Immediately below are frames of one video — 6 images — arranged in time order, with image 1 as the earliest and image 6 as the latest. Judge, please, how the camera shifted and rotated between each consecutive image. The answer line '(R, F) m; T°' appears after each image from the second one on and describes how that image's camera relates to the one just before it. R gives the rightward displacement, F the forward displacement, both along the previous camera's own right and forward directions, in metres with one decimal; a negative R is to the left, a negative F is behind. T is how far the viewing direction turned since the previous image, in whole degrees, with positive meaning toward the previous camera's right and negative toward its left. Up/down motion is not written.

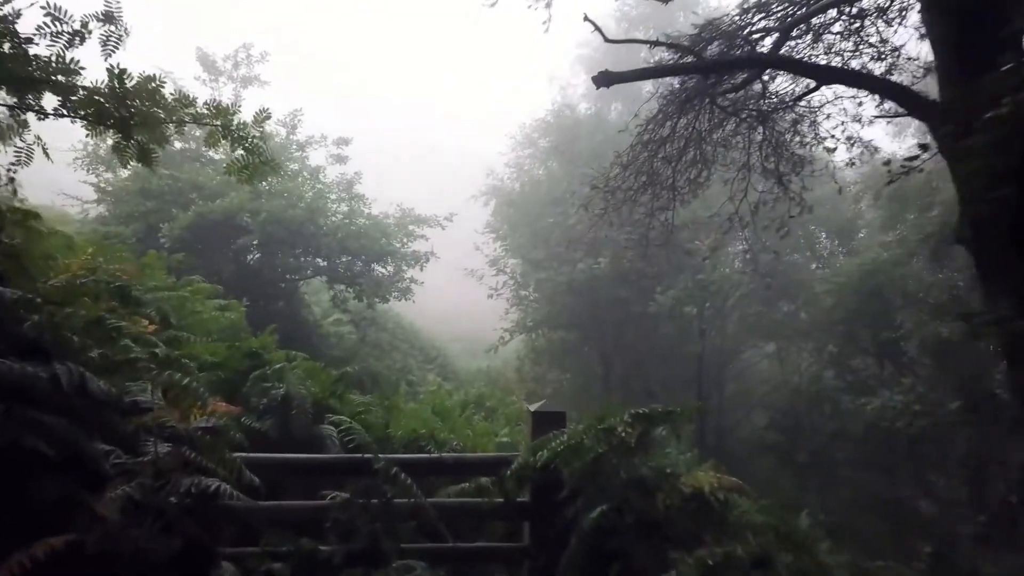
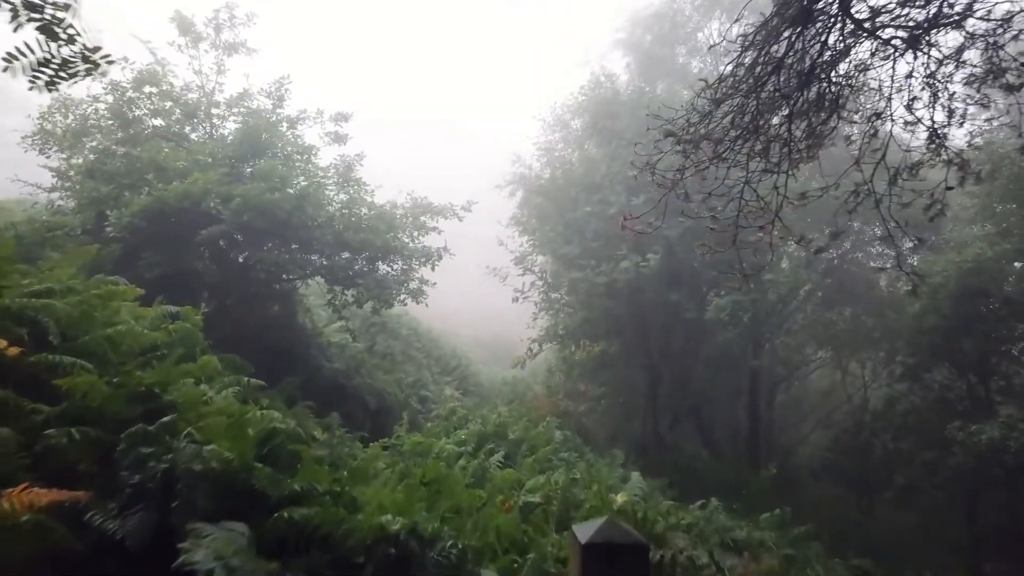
(0.0, +2.1) m; -2°
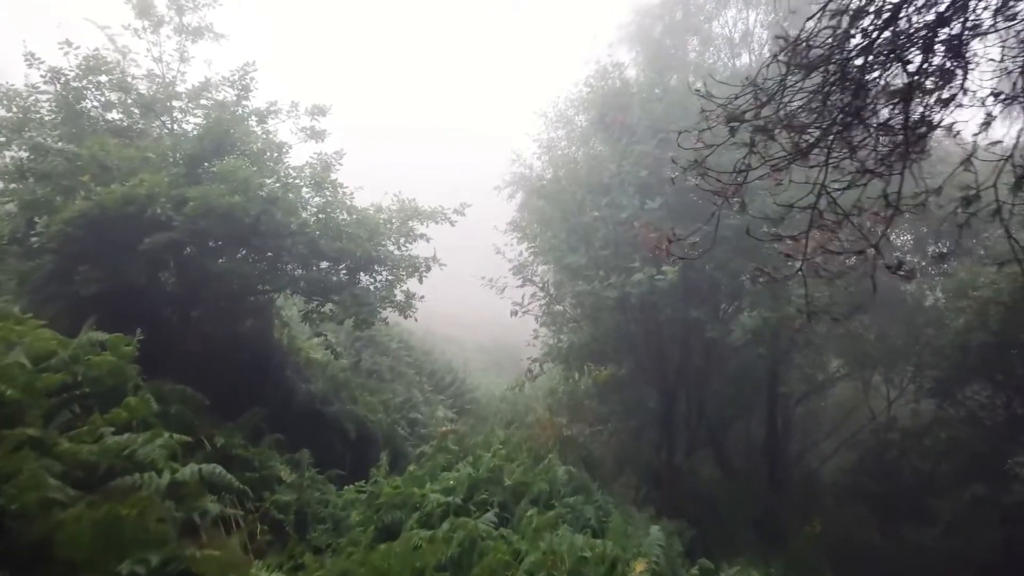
(0.0, +1.3) m; 0°
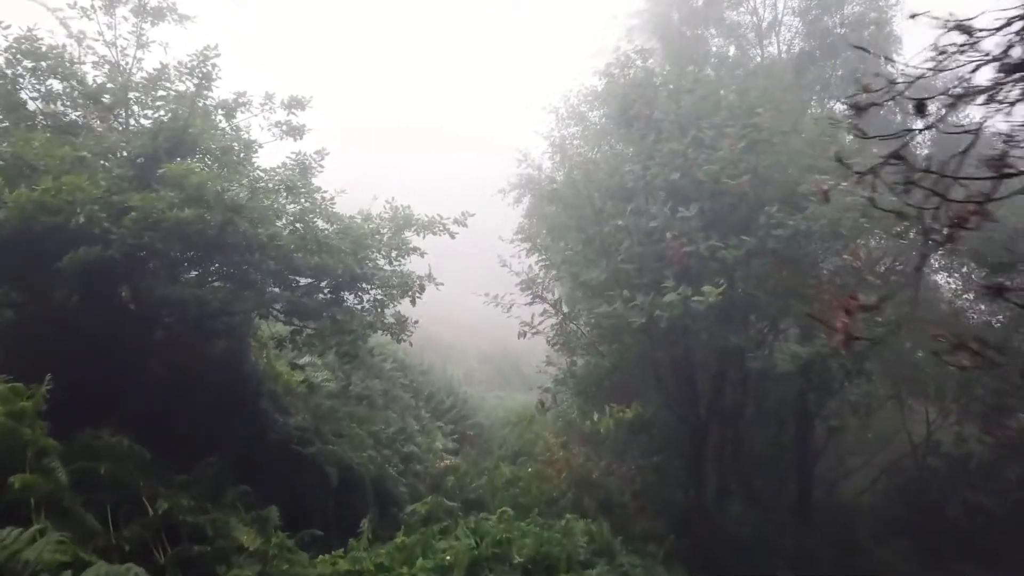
(-0.1, +1.4) m; 0°
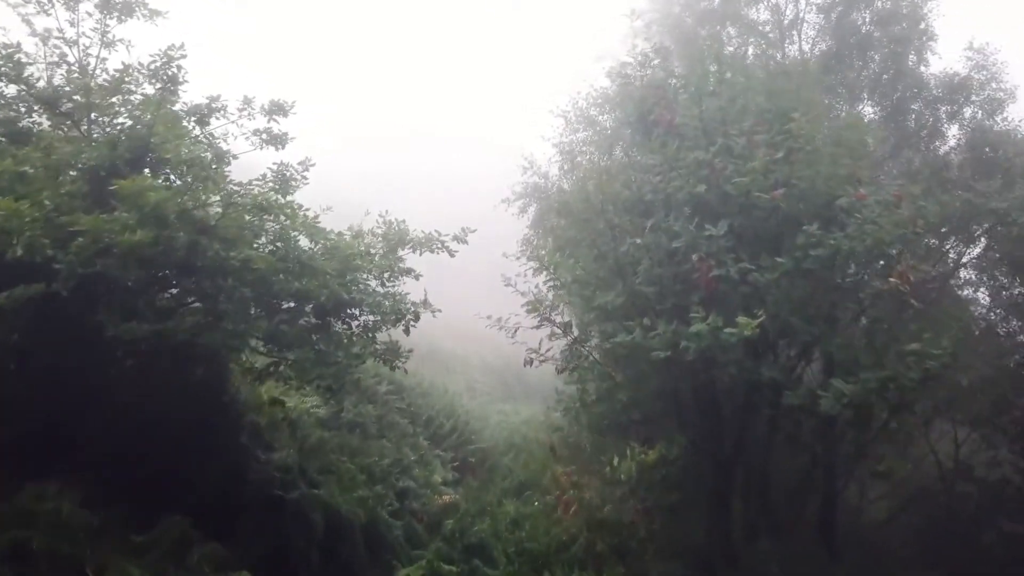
(0.0, +0.9) m; 0°
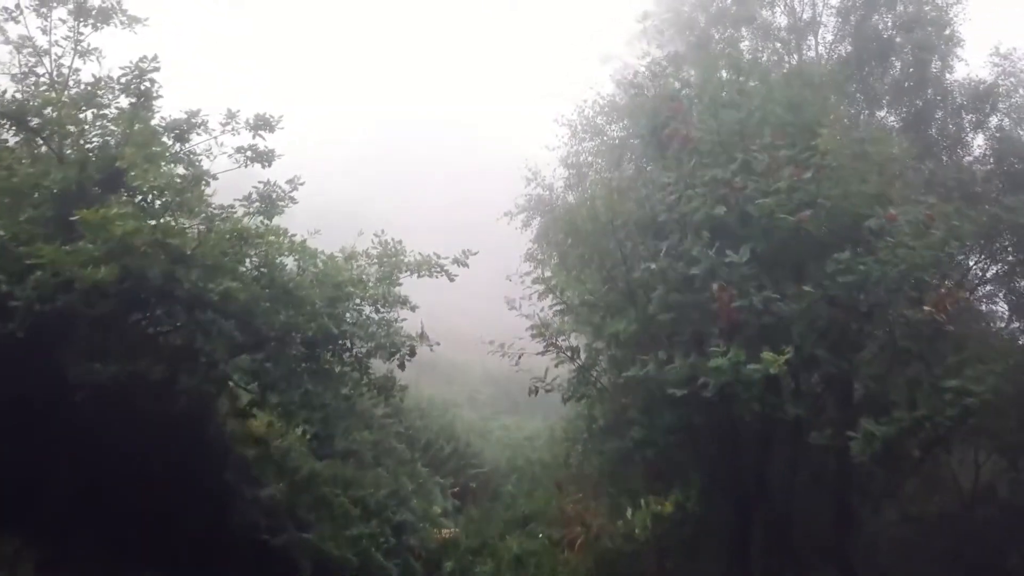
(0.0, +0.6) m; 0°
